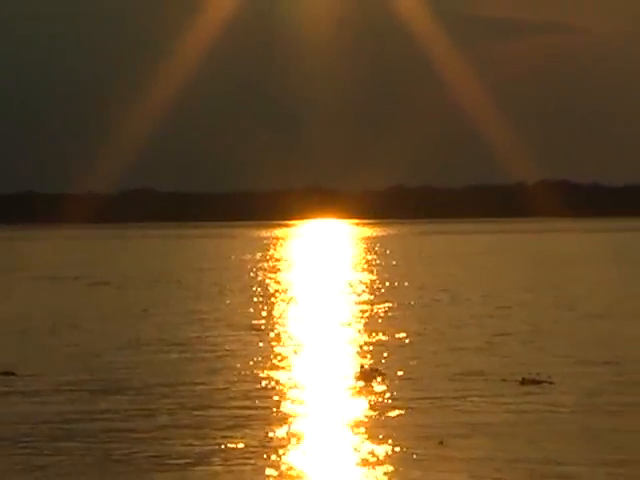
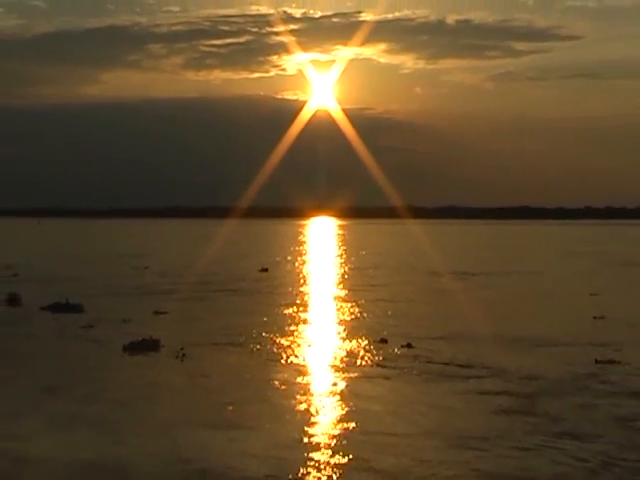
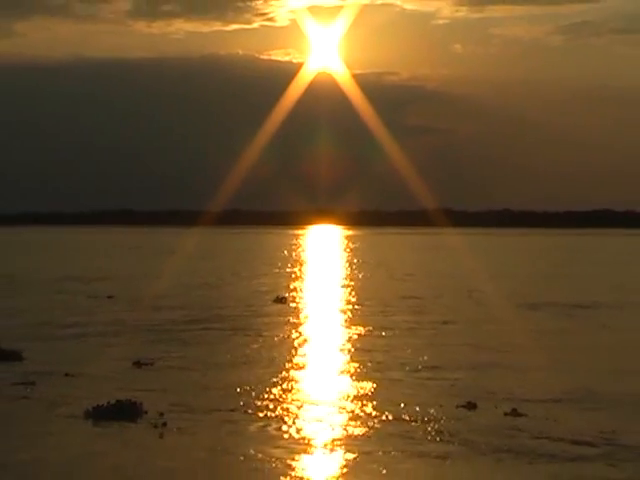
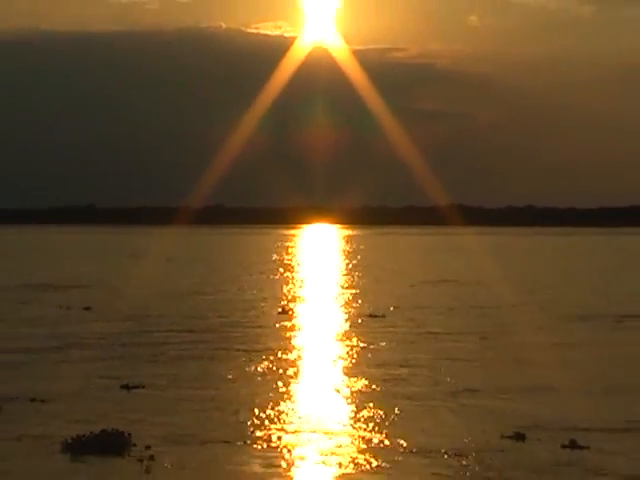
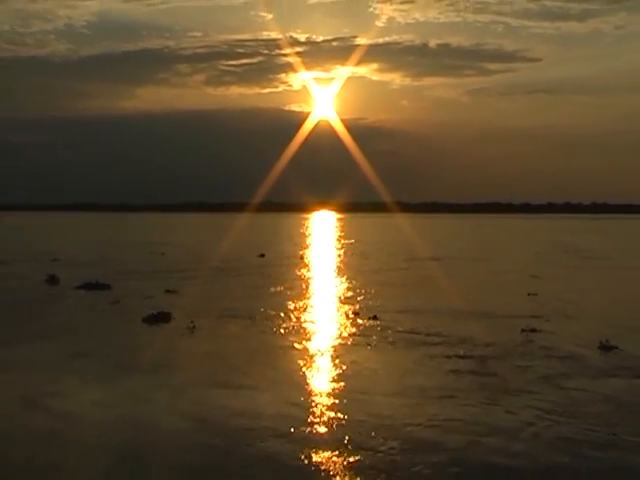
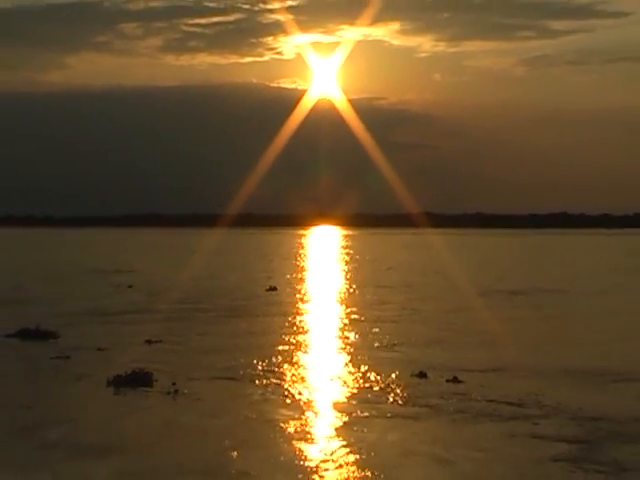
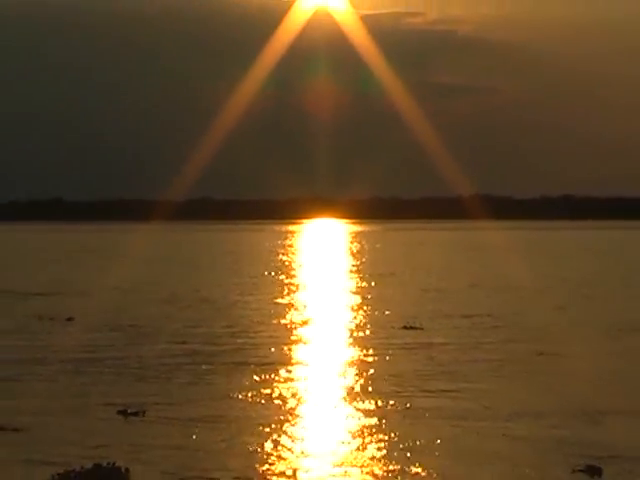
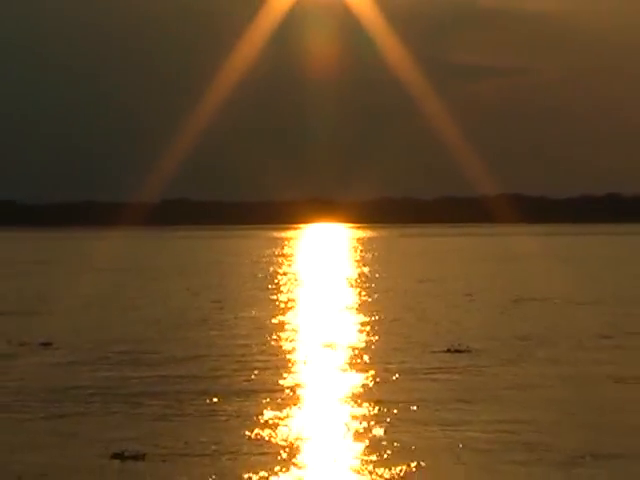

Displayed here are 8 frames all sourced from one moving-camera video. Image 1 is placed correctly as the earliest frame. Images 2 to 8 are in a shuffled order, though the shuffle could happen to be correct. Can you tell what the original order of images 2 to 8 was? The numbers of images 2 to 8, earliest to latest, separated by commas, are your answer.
8, 7, 4, 3, 6, 2, 5
